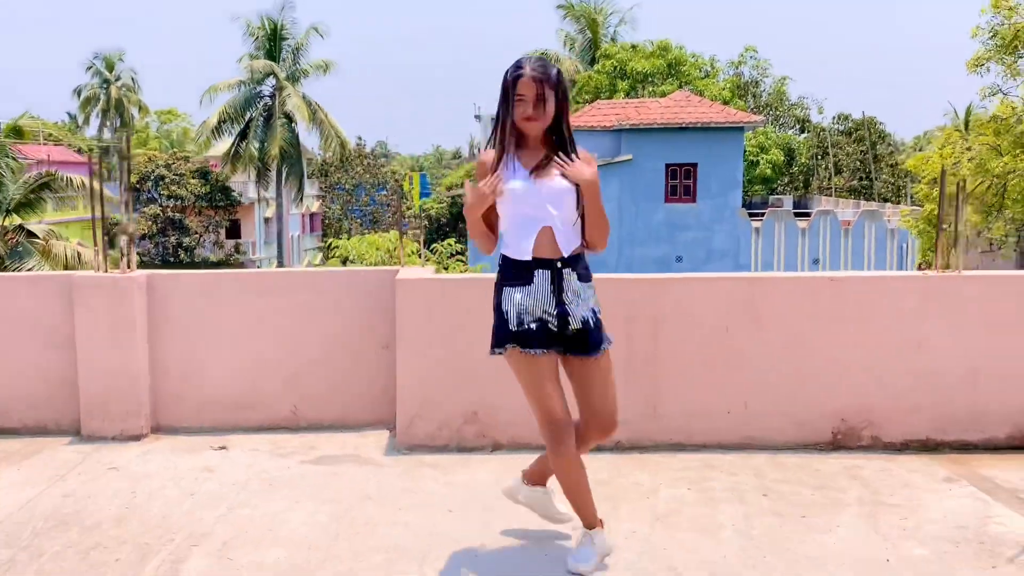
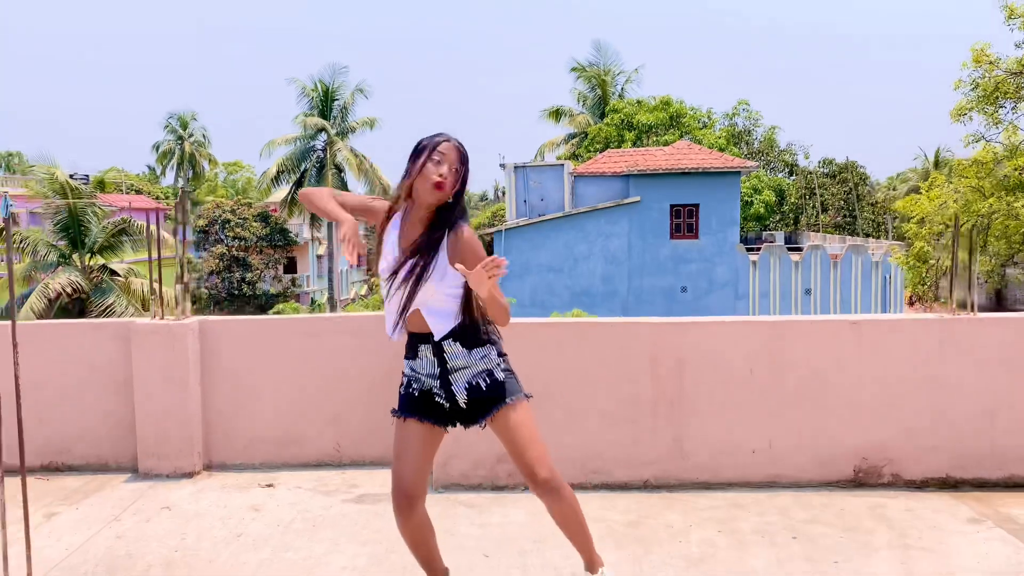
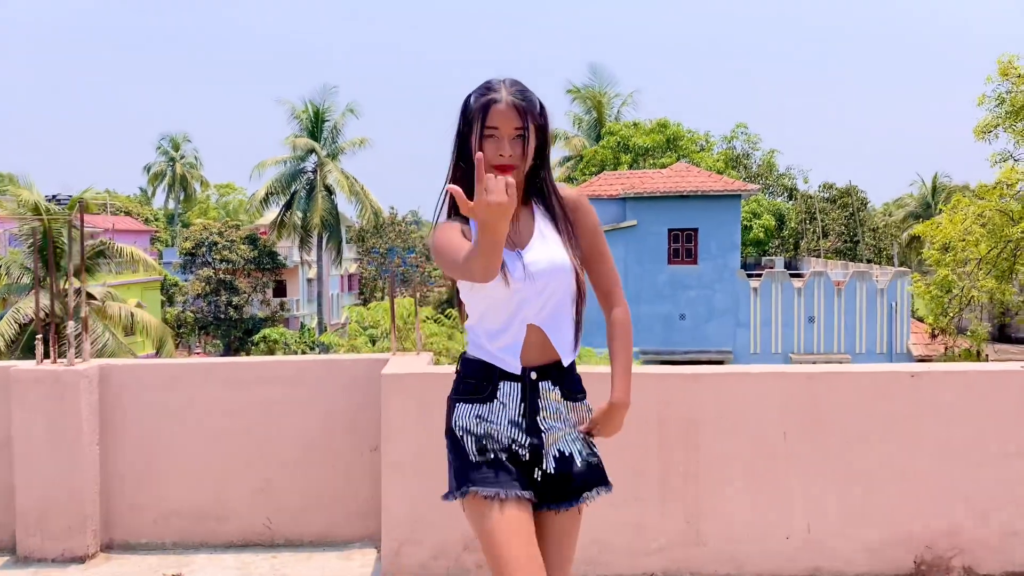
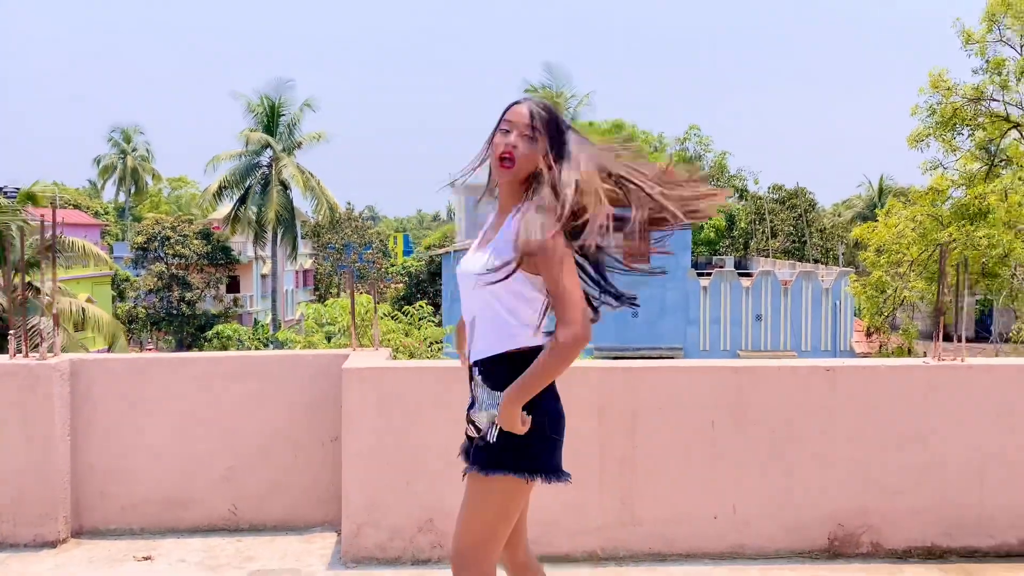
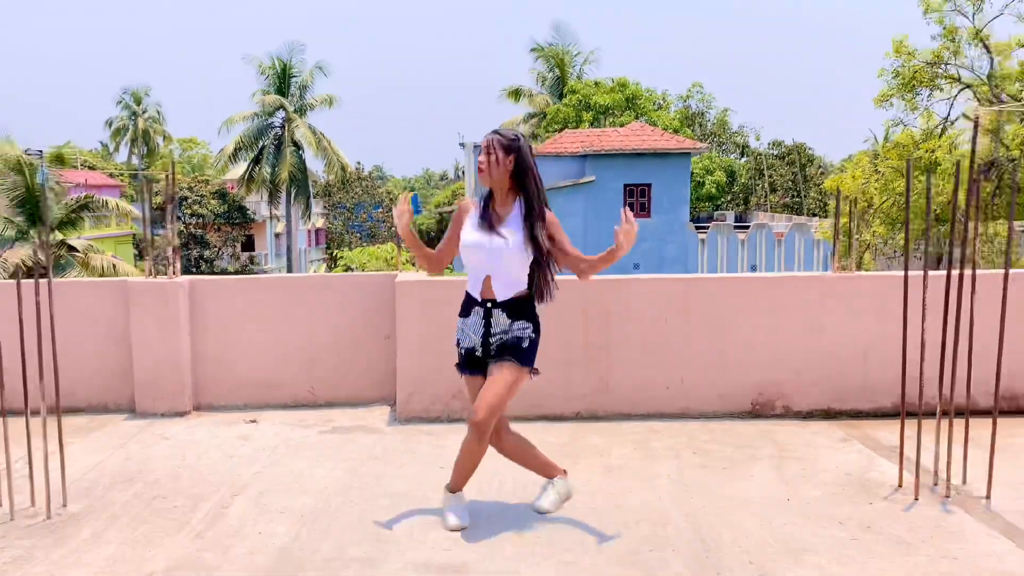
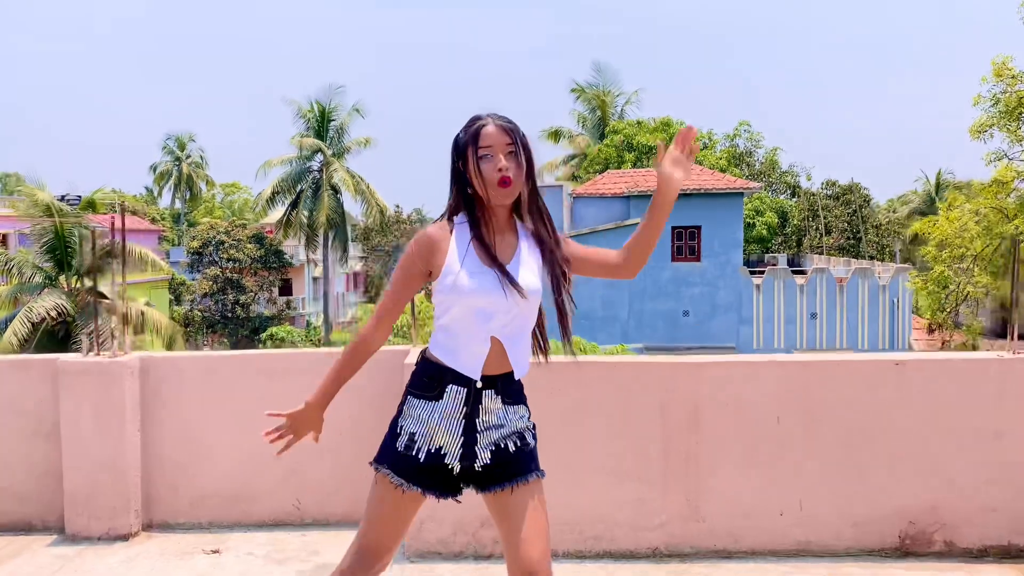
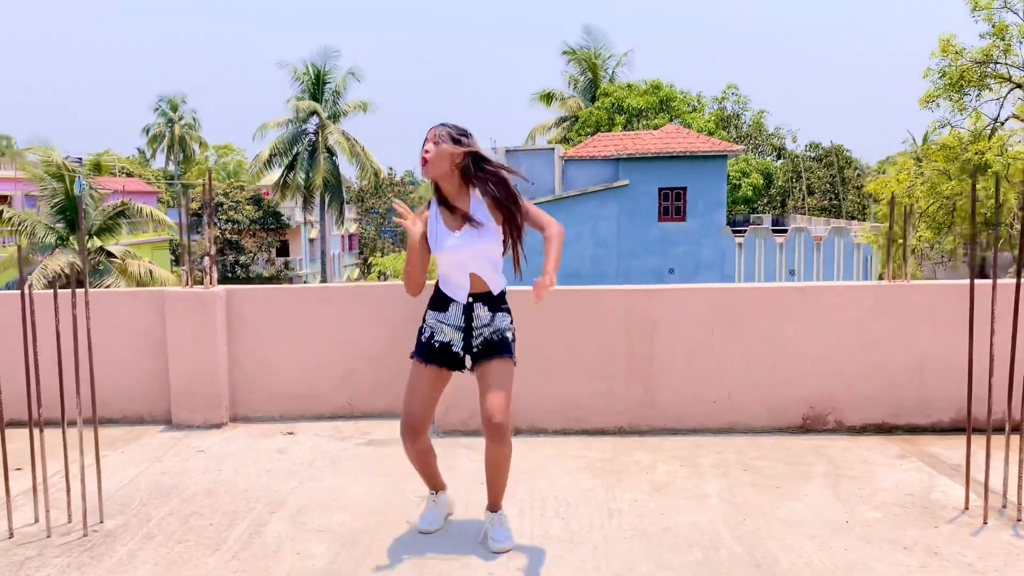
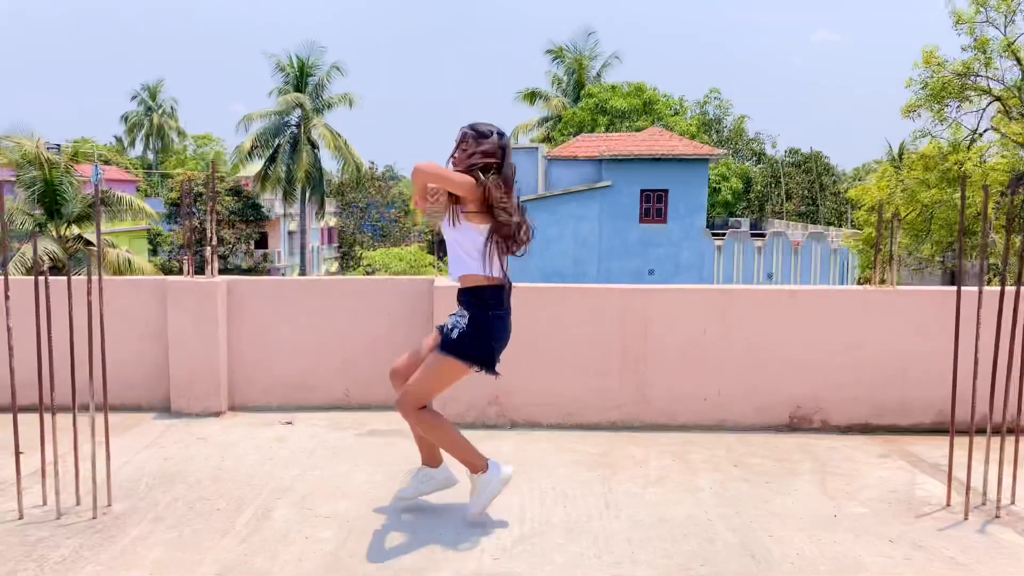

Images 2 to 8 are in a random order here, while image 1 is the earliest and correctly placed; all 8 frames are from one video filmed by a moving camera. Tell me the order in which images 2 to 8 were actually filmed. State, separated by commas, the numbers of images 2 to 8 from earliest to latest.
5, 7, 2, 6, 3, 4, 8
